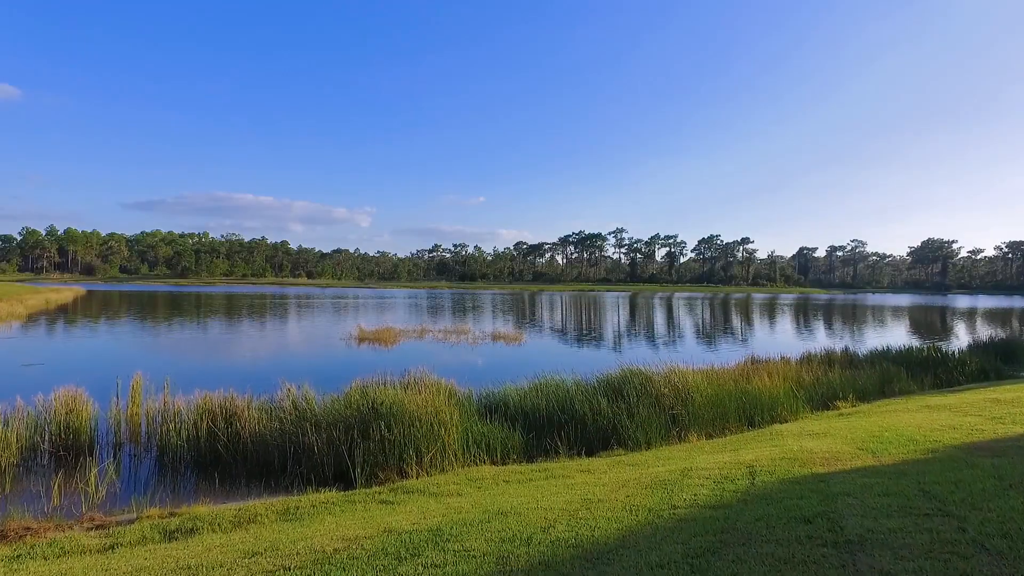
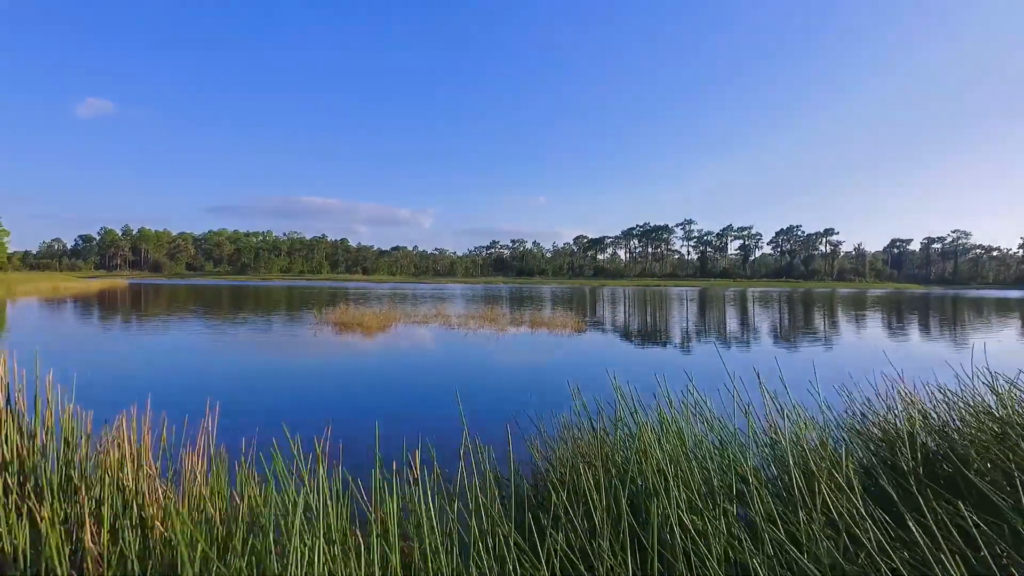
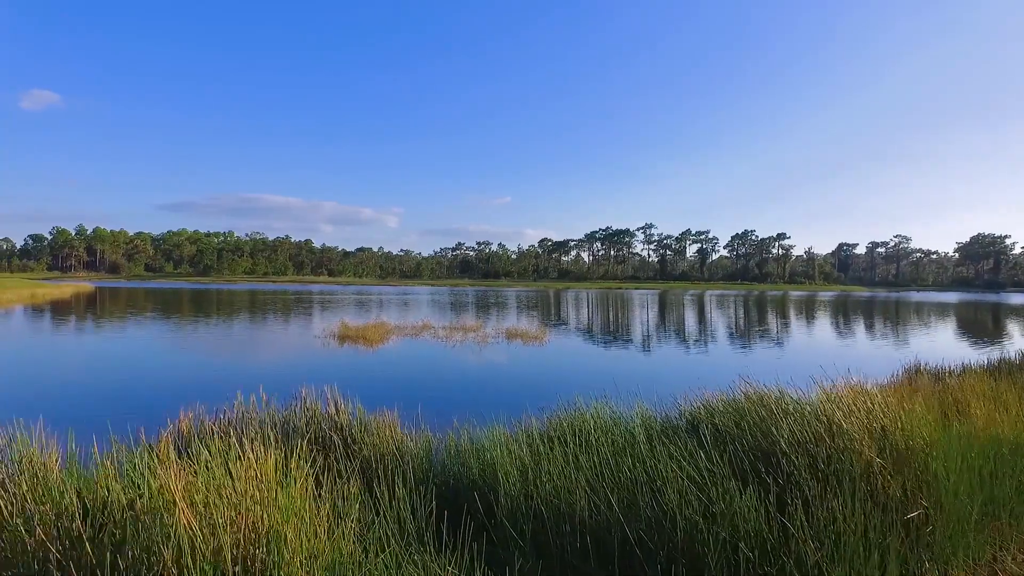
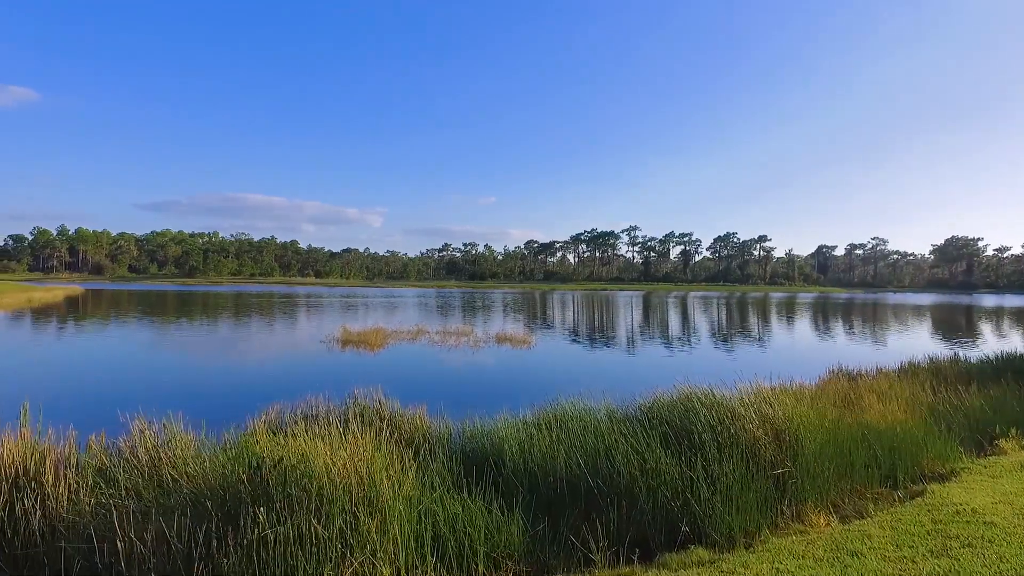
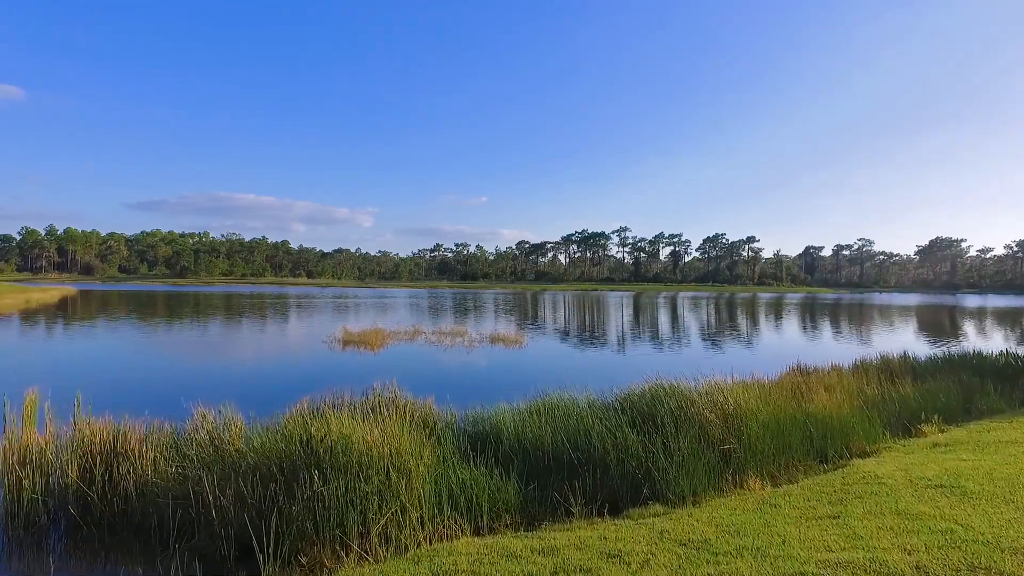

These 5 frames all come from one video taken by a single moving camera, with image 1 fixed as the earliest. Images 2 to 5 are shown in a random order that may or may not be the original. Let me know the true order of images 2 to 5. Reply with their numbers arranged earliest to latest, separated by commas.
5, 4, 3, 2
